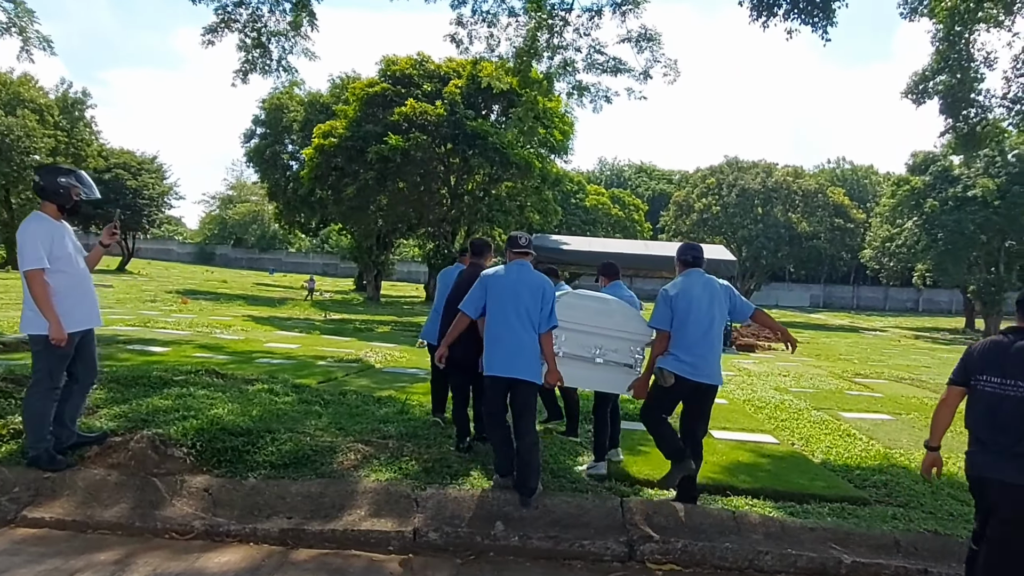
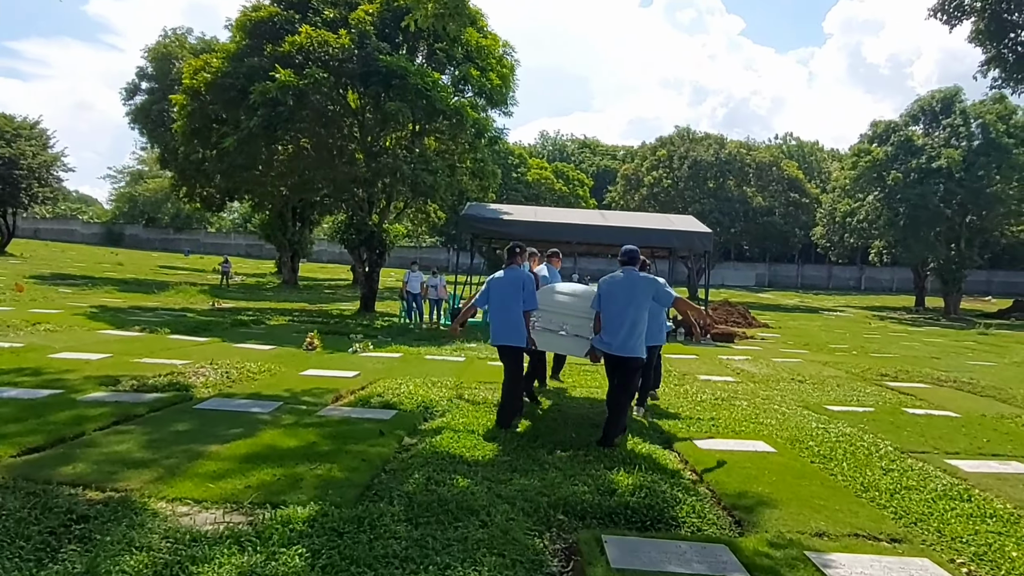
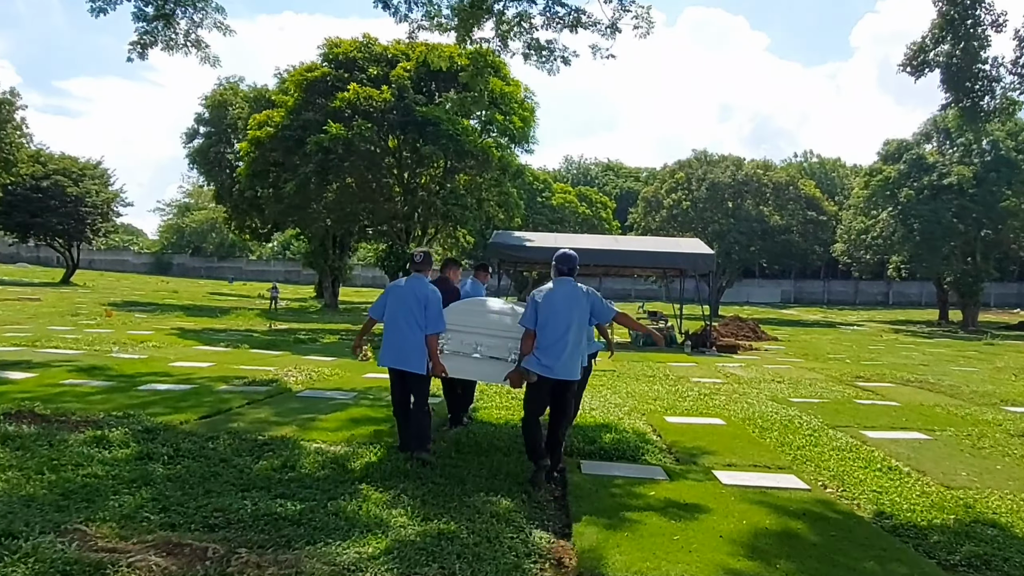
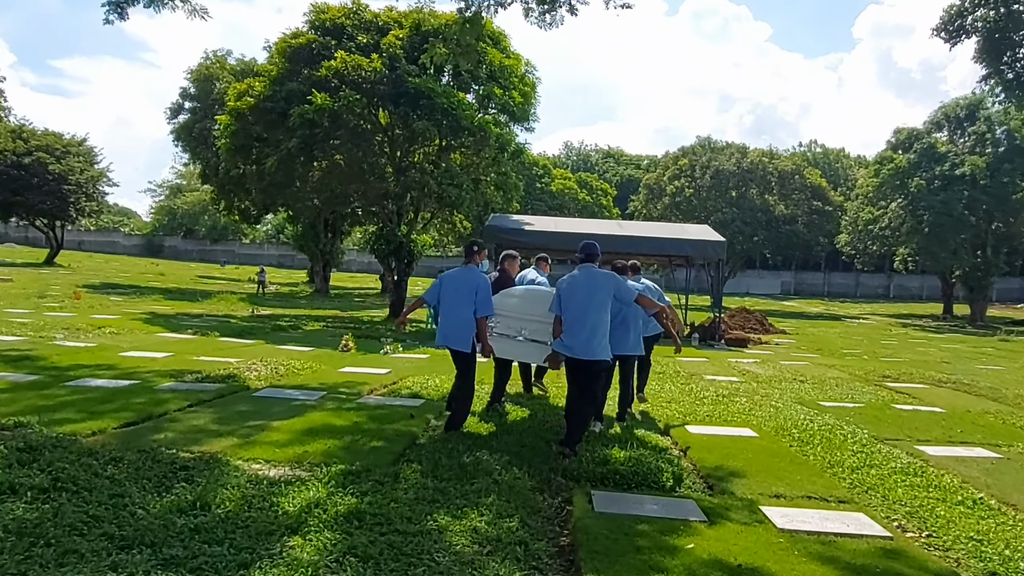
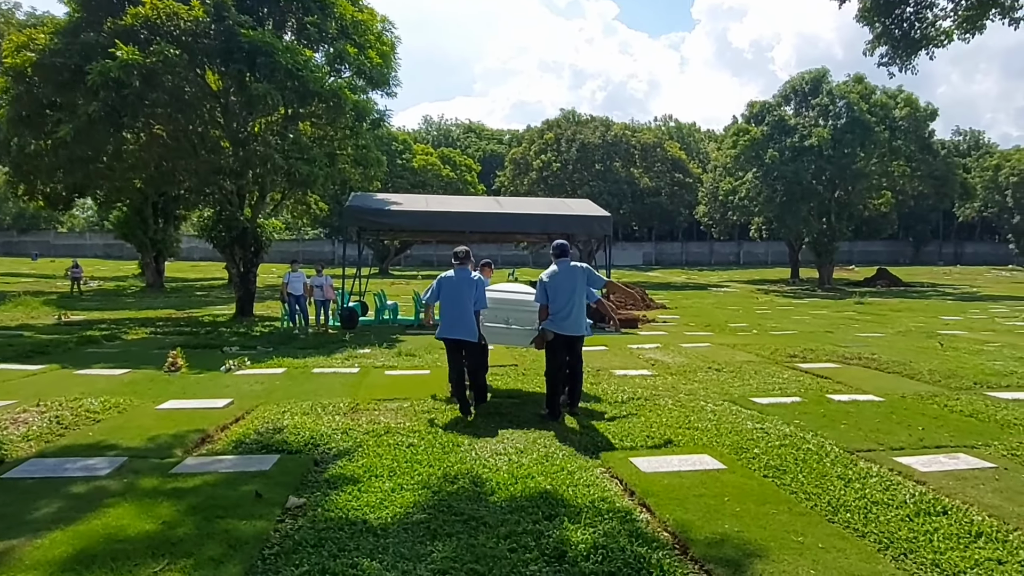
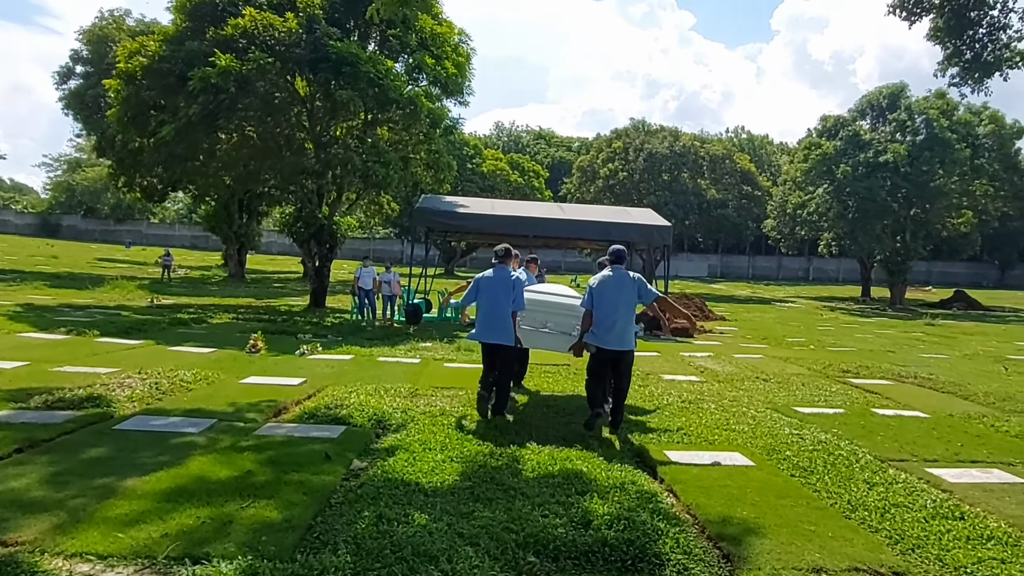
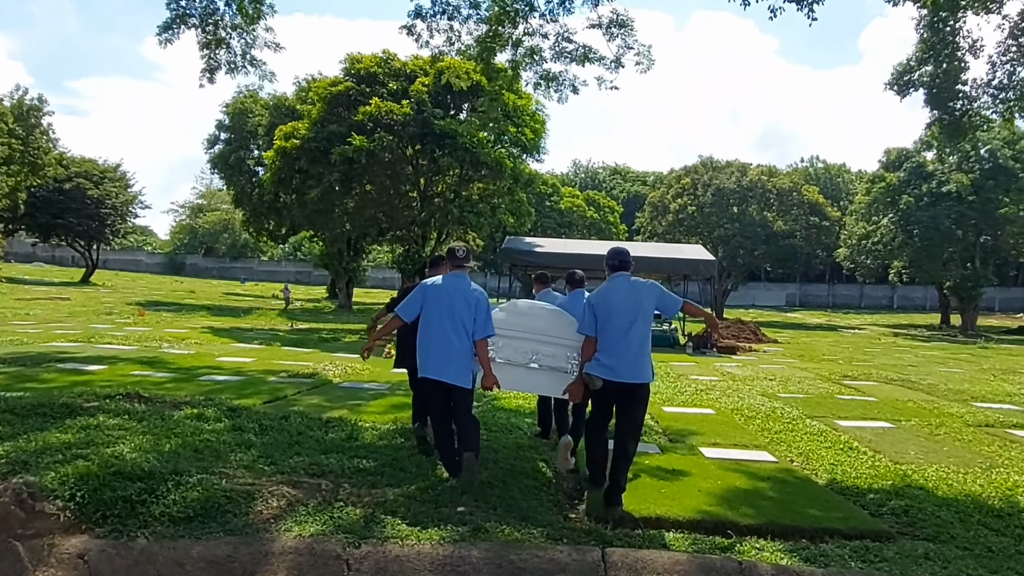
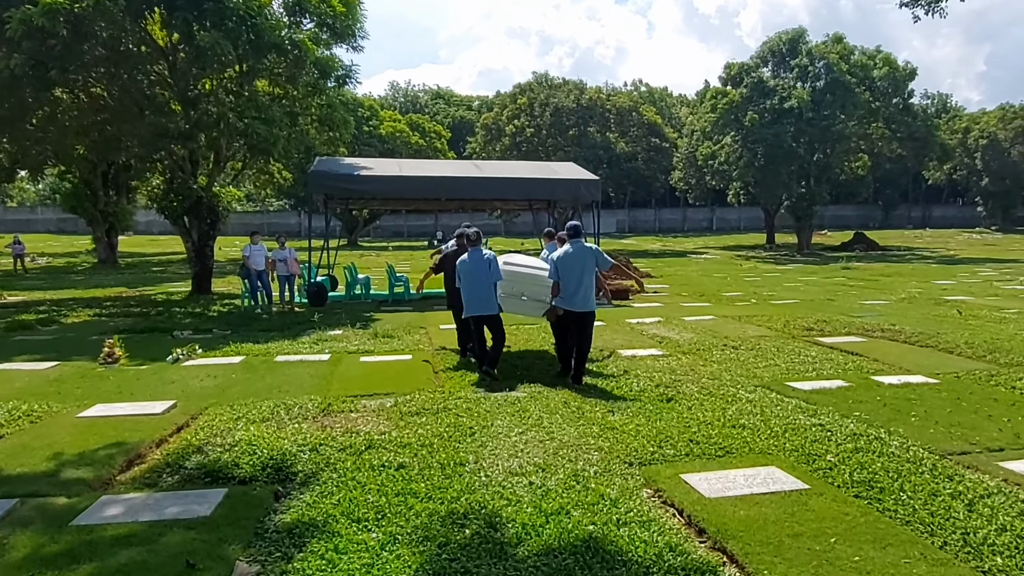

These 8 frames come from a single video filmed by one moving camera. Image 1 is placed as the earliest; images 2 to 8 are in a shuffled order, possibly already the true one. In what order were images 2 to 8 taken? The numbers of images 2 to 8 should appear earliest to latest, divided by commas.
7, 3, 4, 2, 6, 5, 8
